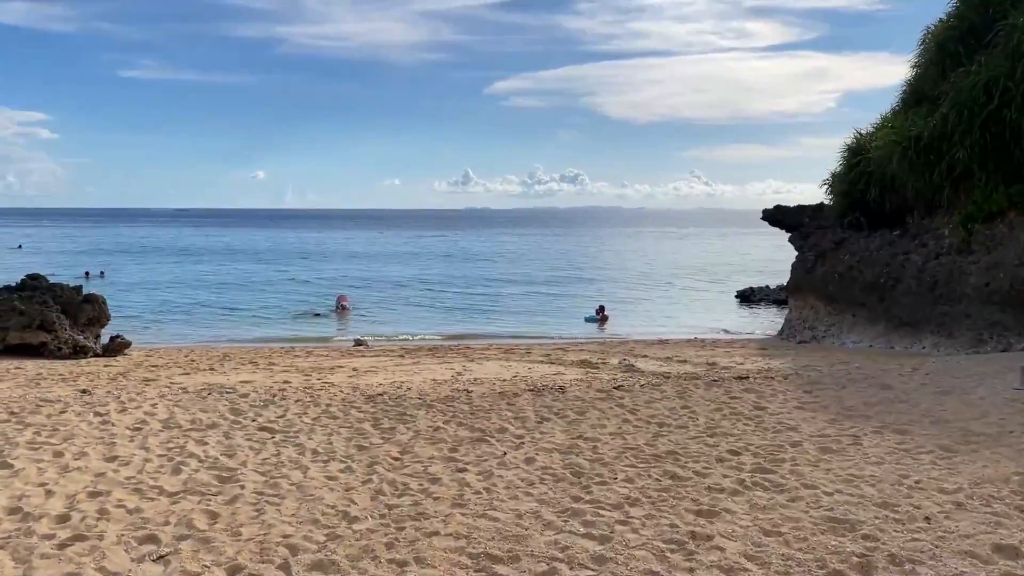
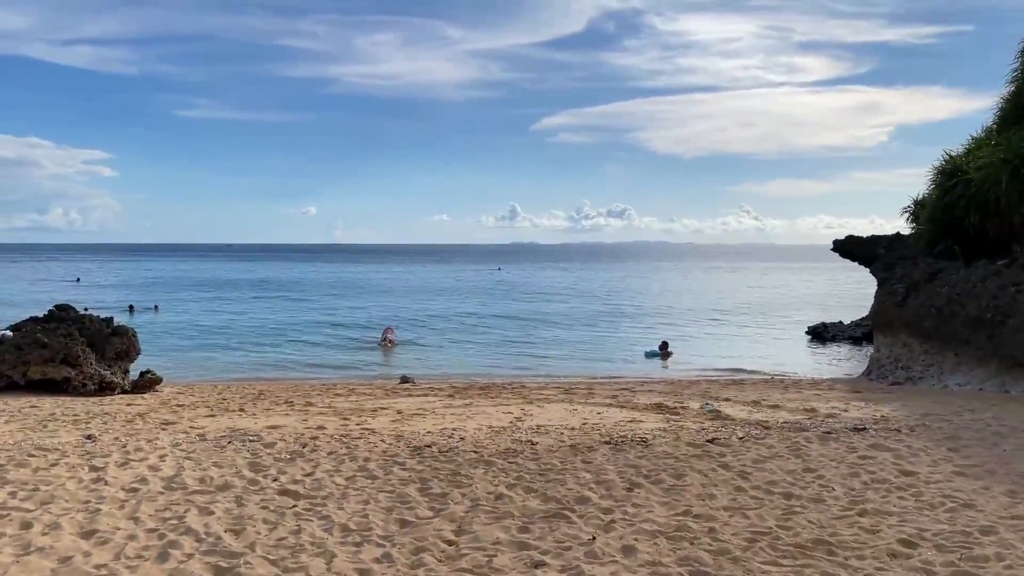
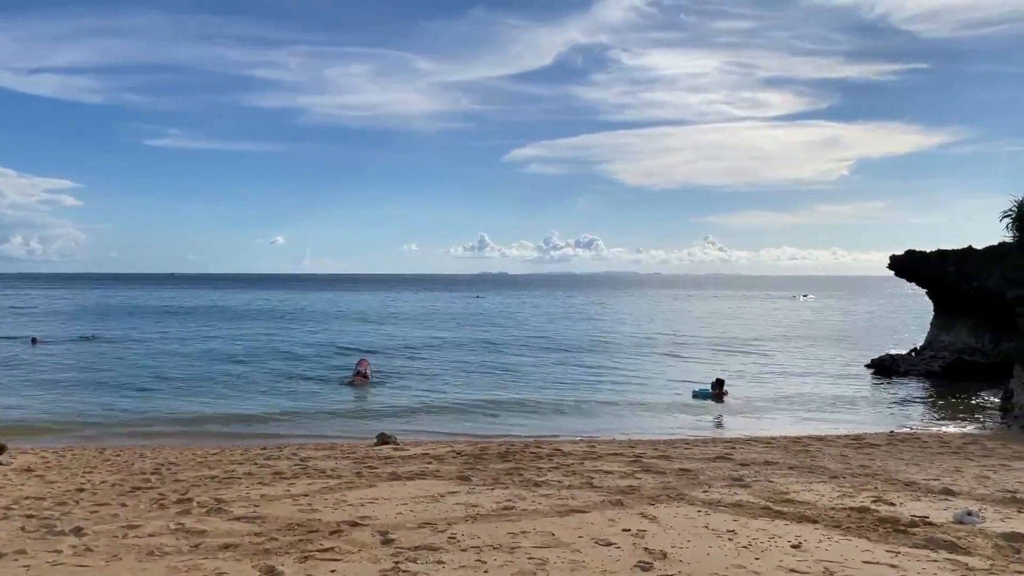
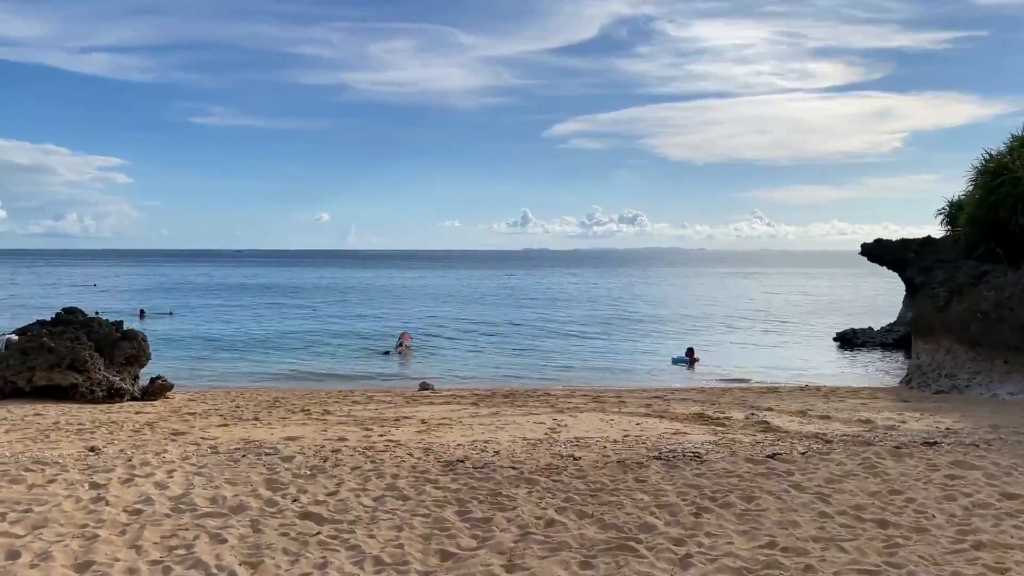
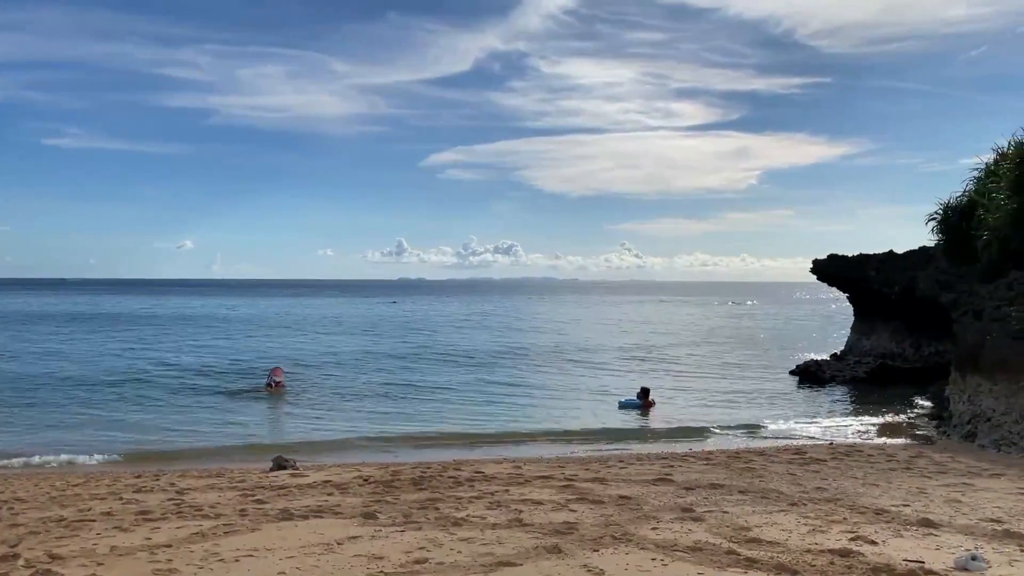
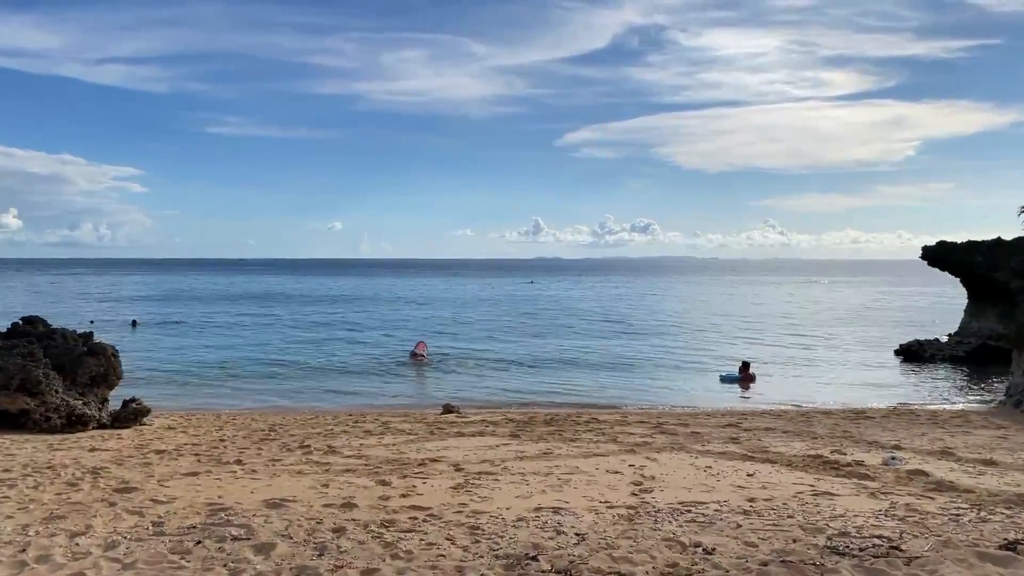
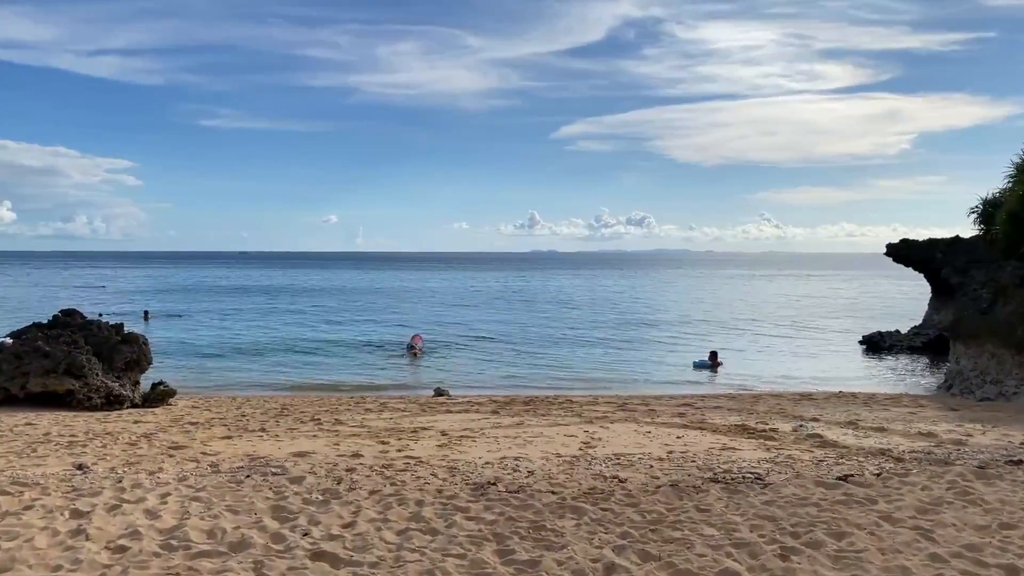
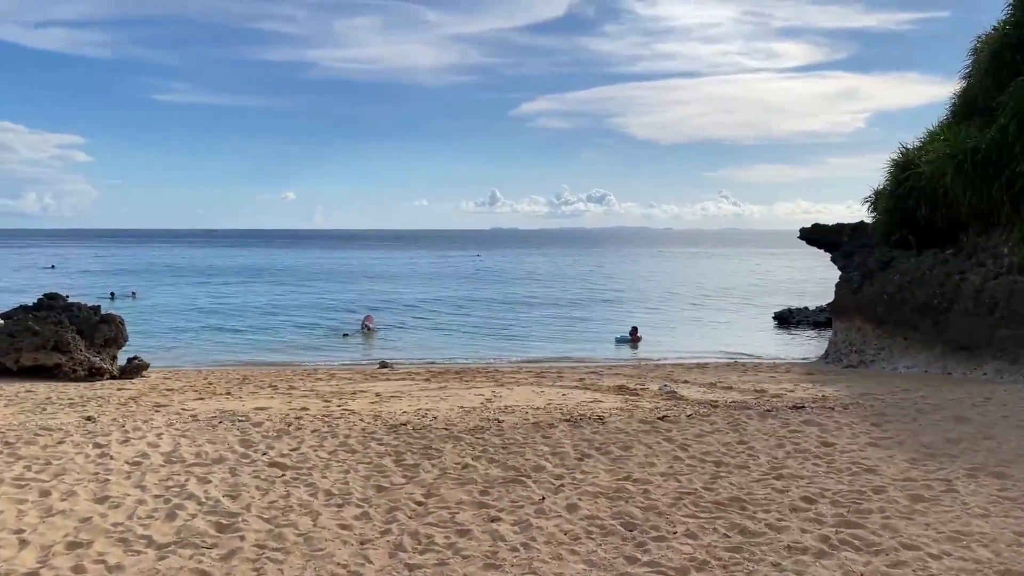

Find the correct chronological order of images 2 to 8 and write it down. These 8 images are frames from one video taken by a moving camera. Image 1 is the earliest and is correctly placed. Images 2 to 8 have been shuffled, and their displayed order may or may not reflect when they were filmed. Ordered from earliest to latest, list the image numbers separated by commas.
8, 2, 4, 7, 6, 3, 5
